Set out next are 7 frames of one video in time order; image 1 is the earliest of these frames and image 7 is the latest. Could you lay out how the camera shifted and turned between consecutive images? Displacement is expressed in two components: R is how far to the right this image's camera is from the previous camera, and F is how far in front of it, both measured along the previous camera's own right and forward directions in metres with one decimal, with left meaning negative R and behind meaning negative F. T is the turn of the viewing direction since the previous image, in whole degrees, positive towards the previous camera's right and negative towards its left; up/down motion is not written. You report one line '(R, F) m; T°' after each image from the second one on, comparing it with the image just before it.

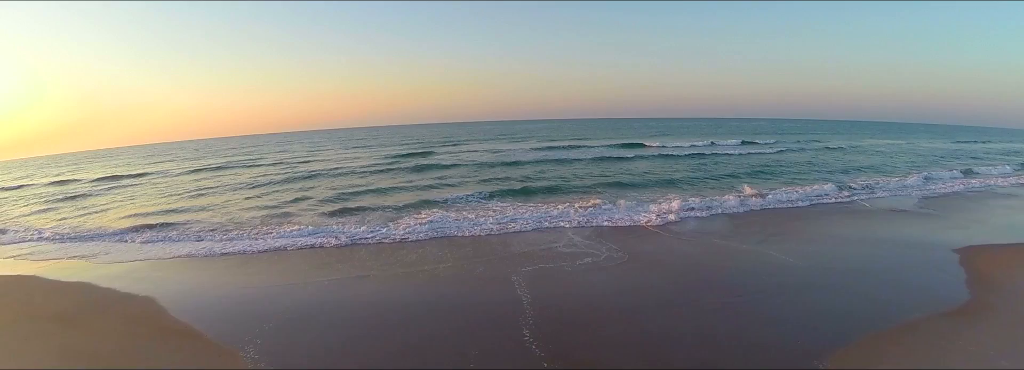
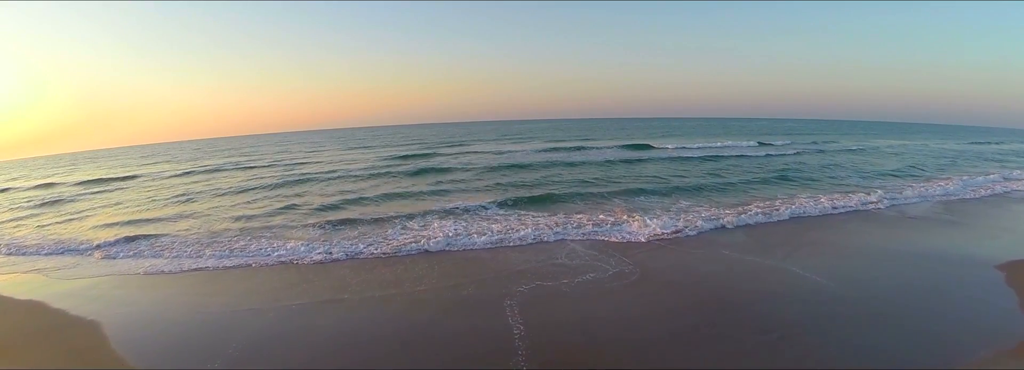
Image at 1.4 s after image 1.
(+0.1, +0.8) m; -1°
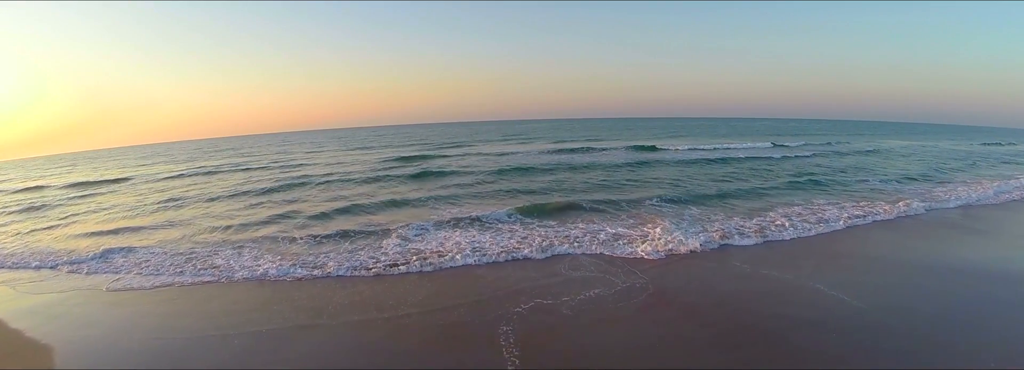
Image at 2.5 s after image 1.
(+0.1, +0.7) m; -1°
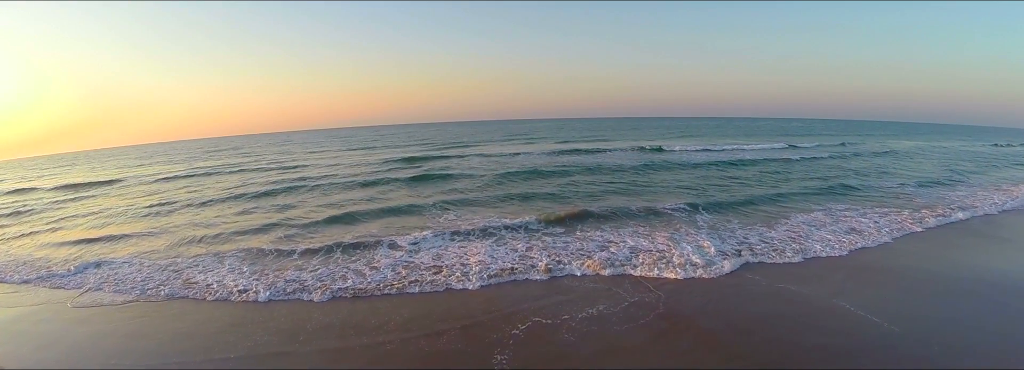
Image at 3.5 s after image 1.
(0.0, +0.7) m; -1°
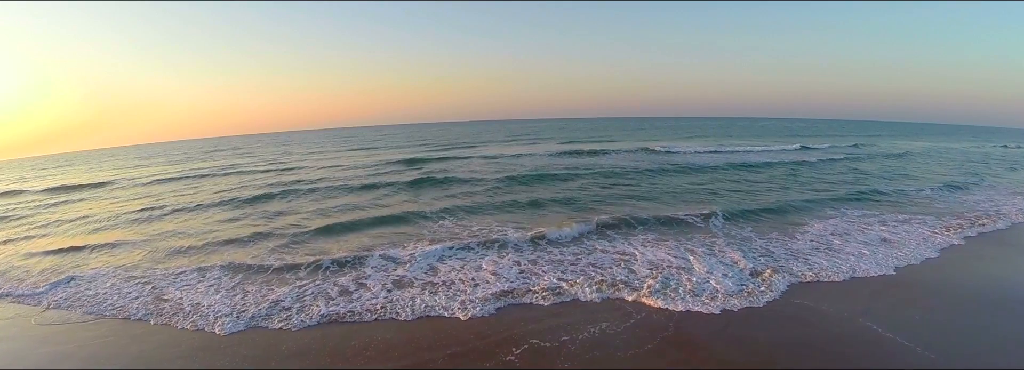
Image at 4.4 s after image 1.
(+0.1, +0.7) m; -1°
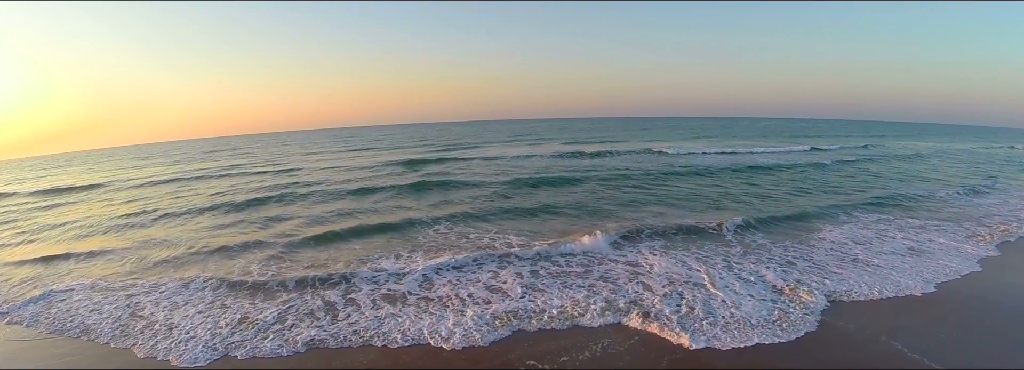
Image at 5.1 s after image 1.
(0.0, +0.5) m; 0°
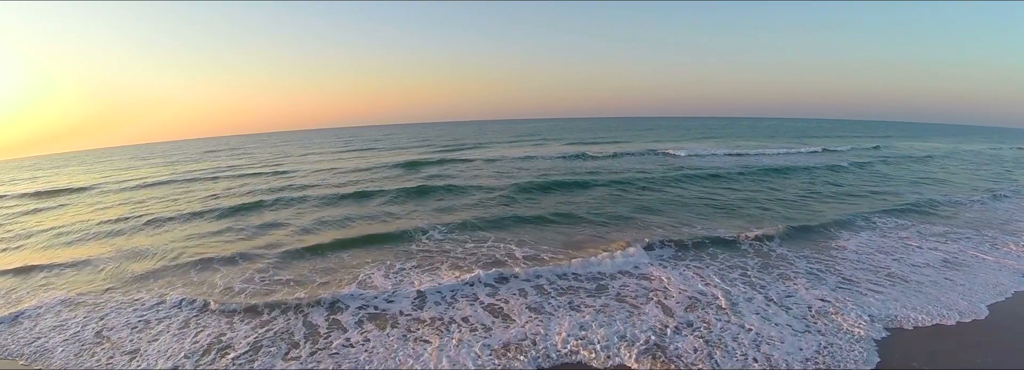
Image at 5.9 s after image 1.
(0.0, +0.6) m; 0°
